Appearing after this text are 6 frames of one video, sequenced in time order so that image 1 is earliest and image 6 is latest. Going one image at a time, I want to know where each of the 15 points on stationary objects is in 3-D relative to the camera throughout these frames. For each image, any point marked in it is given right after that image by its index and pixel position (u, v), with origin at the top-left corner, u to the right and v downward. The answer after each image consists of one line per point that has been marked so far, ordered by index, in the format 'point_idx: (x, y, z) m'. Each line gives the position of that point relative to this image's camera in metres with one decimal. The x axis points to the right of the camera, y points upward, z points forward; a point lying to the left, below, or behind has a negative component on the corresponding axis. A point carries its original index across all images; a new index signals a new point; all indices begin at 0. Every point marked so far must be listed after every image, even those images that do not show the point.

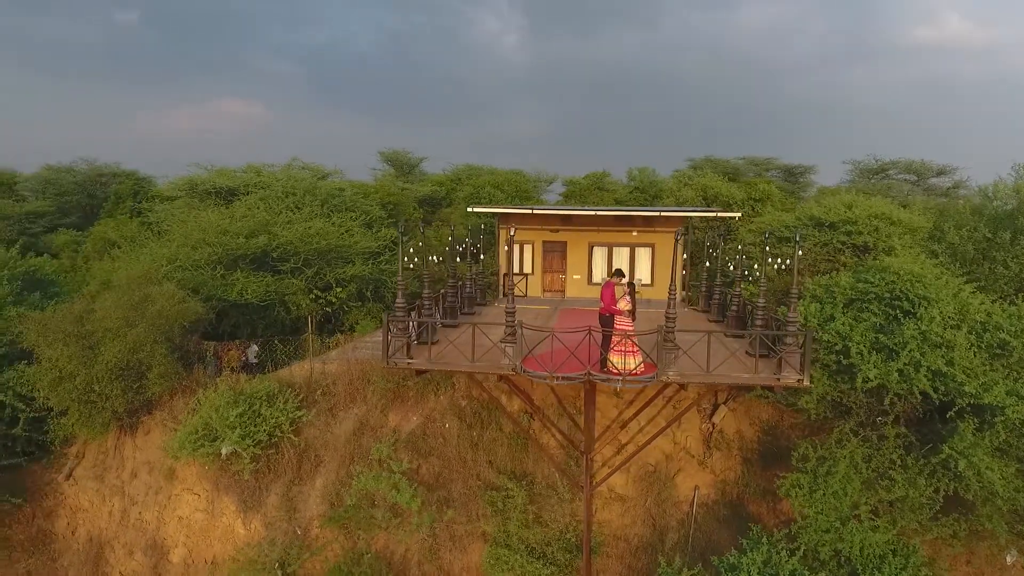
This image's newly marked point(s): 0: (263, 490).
0: (-5.4, -4.4, +13.5) m
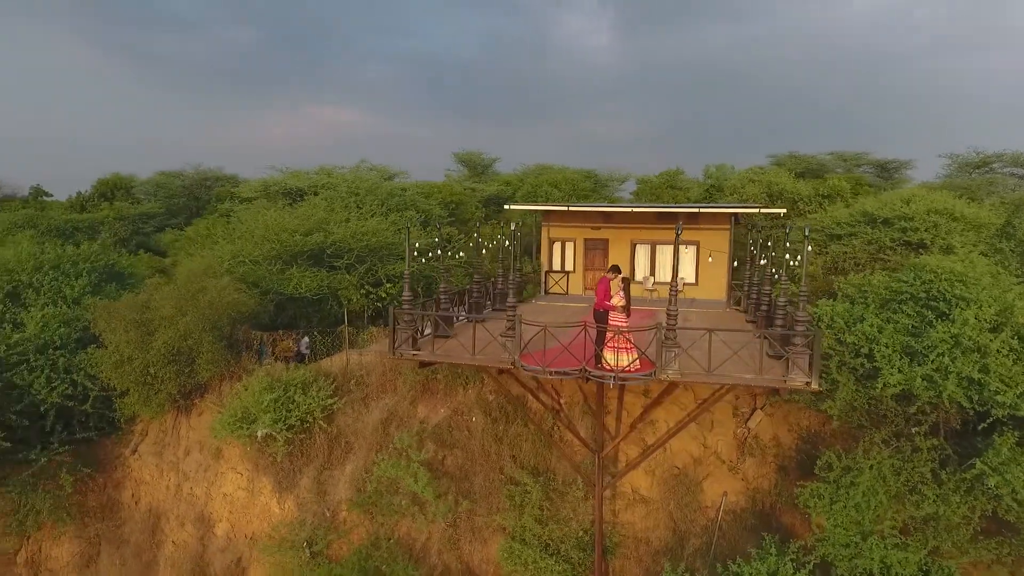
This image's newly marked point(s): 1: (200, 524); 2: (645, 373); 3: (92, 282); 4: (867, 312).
0: (-4.9, -4.2, +14.2) m
1: (-7.4, -5.6, +14.8) m
2: (+2.0, -1.3, +9.4) m
3: (-11.2, +0.2, +16.6) m
4: (+6.0, -0.4, +10.6) m
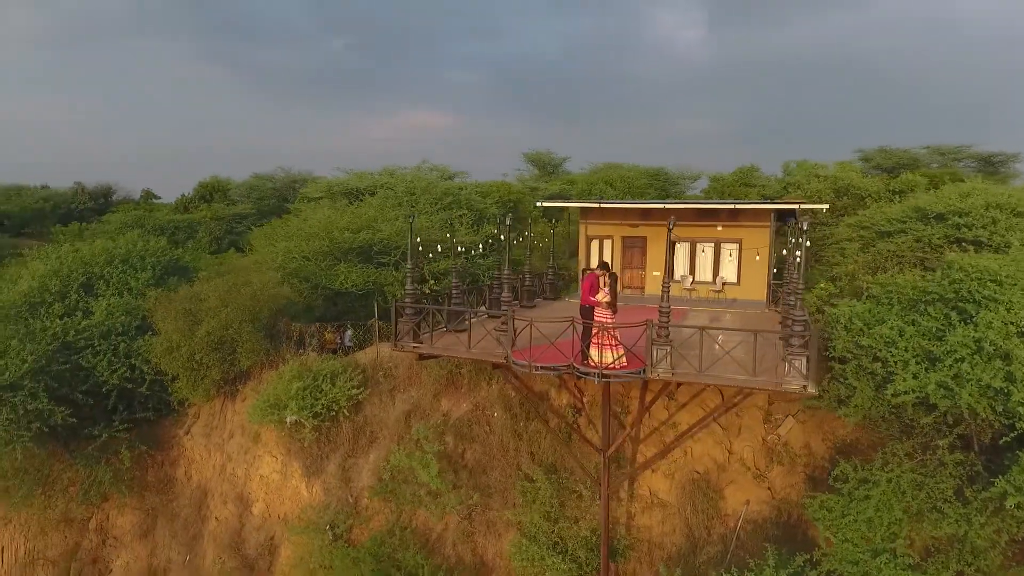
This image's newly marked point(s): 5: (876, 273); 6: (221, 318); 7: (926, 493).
0: (-4.5, -4.1, +14.9) m
1: (-6.9, -5.5, +15.8) m
2: (+1.8, -1.2, +9.2) m
3: (-10.3, +0.4, +18.0) m
4: (+6.0, -0.4, +9.8) m
5: (+6.8, +0.3, +11.7) m
6: (-7.3, -0.7, +15.5) m
7: (+6.1, -3.0, +9.2) m
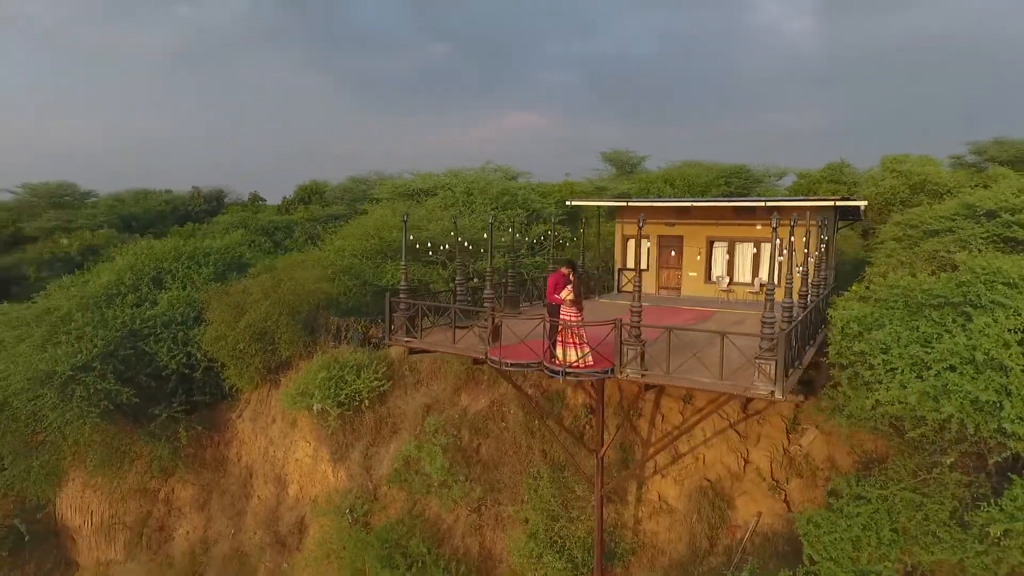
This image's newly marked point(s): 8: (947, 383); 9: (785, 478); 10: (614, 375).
0: (-4.1, -4.0, +15.6) m
1: (-6.4, -5.3, +16.9) m
2: (+1.3, -1.2, +9.1) m
3: (-9.4, +0.6, +19.7) m
4: (+5.5, -0.4, +9.1) m
5: (+6.7, +0.3, +10.8) m
6: (-6.7, -0.6, +16.7) m
7: (+5.6, -3.1, +8.5) m
8: (+5.5, -1.2, +7.8) m
9: (+5.6, -3.9, +12.8) m
10: (+1.5, -1.3, +9.0) m
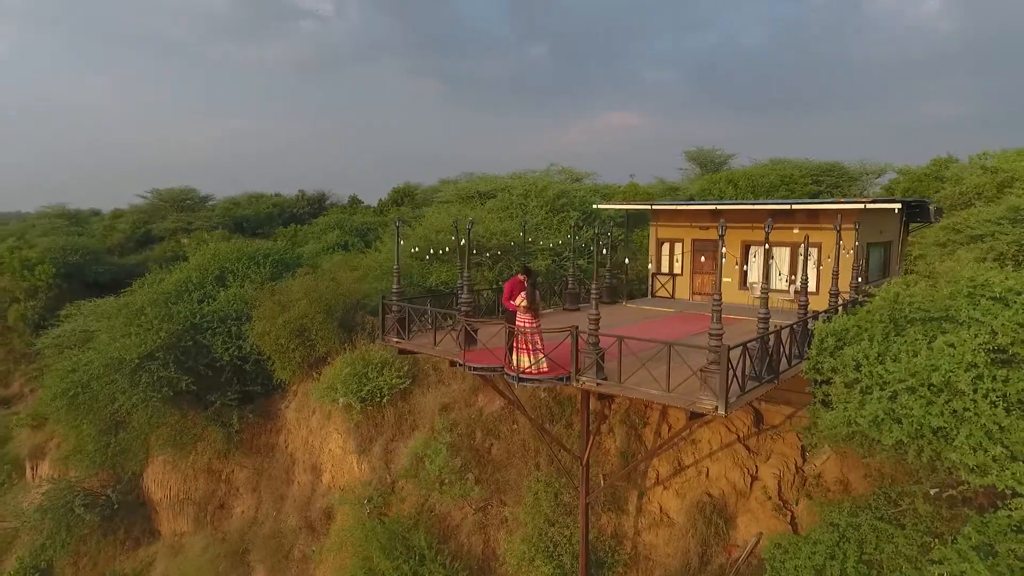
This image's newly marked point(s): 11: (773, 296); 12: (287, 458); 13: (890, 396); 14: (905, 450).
0: (-3.7, -4.0, +16.4) m
1: (-5.8, -5.3, +18.0) m
2: (+0.6, -1.3, +9.1) m
3: (-8.2, +0.6, +21.2) m
4: (+4.8, -0.6, +8.4) m
5: (+6.2, +0.1, +9.9) m
6: (-6.0, -0.6, +17.9) m
7: (+4.7, -3.2, +7.8) m
8: (+4.5, -1.3, +7.1) m
9: (+5.4, -4.1, +12.1) m
10: (+0.8, -1.4, +9.0) m
11: (+7.1, -0.2, +16.8) m
12: (-7.0, -5.3, +19.2) m
13: (+4.5, -1.3, +7.3) m
14: (+4.7, -1.9, +7.5) m
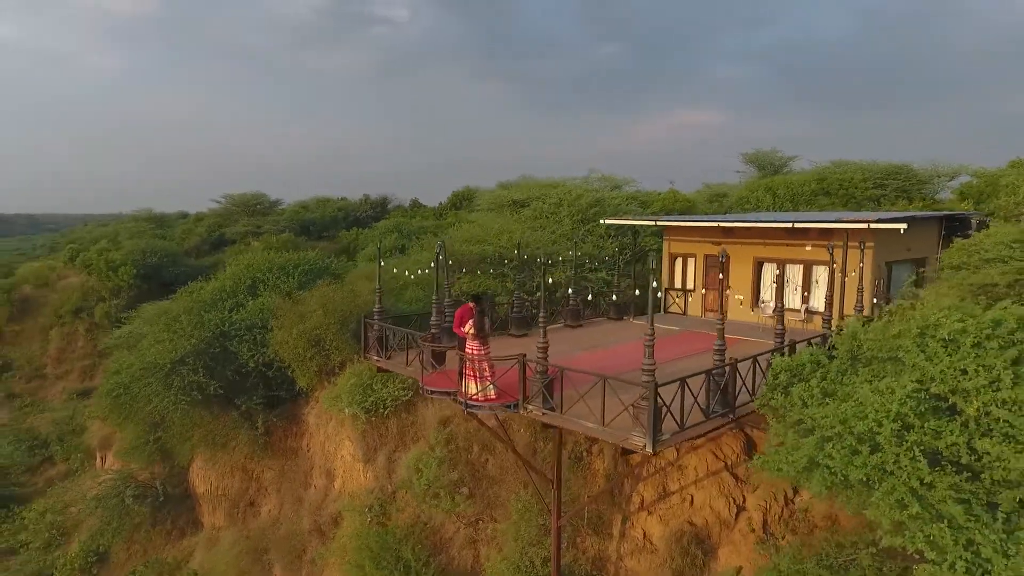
0: (-3.7, -4.4, +16.9) m
1: (-5.6, -5.7, +18.7) m
2: (-0.2, -1.7, +9.1) m
3: (-7.6, +0.3, +22.1) m
4: (+4.0, -1.1, +8.0) m
5: (+5.5, -0.4, +9.3) m
6: (-5.8, -1.0, +18.6) m
7: (+3.8, -3.7, +7.4) m
8: (+3.5, -1.8, +6.8) m
9: (+4.9, -4.5, +11.6) m
10: (0.0, -1.8, +9.0) m
11: (+7.1, -0.7, +16.1) m
12: (-6.7, -5.6, +20.1) m
13: (+3.5, -1.7, +7.0) m
14: (+3.8, -2.4, +7.1) m
